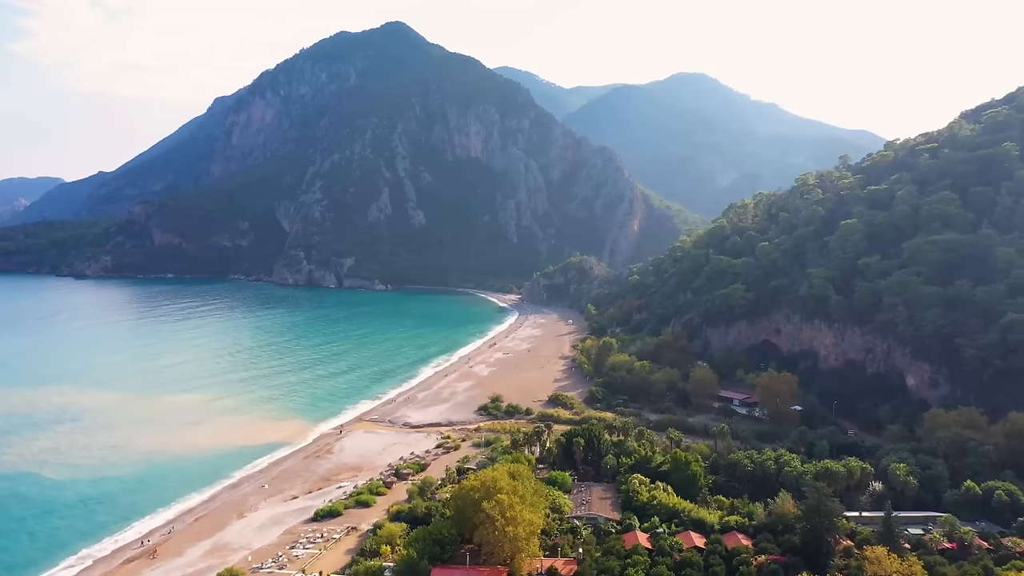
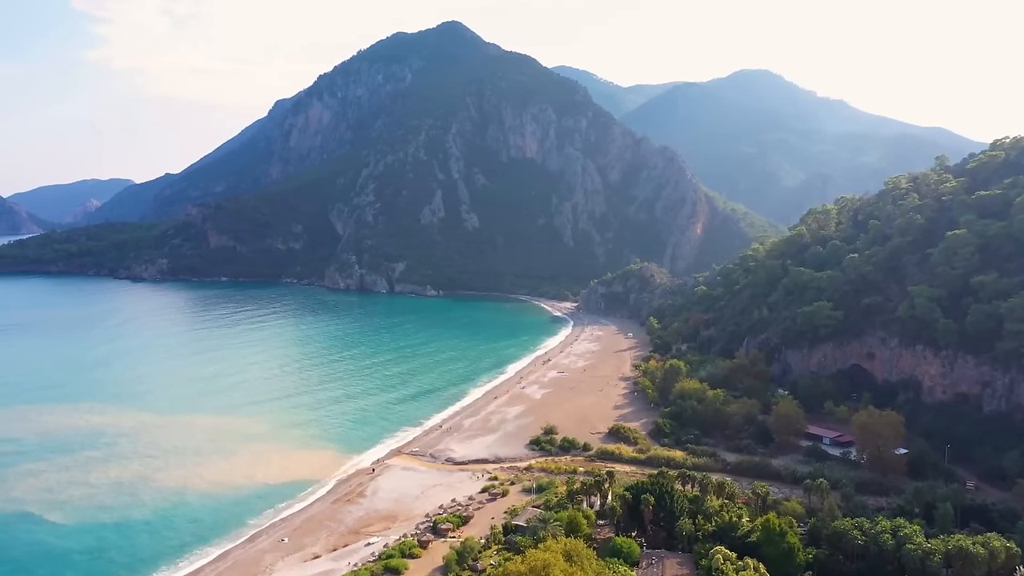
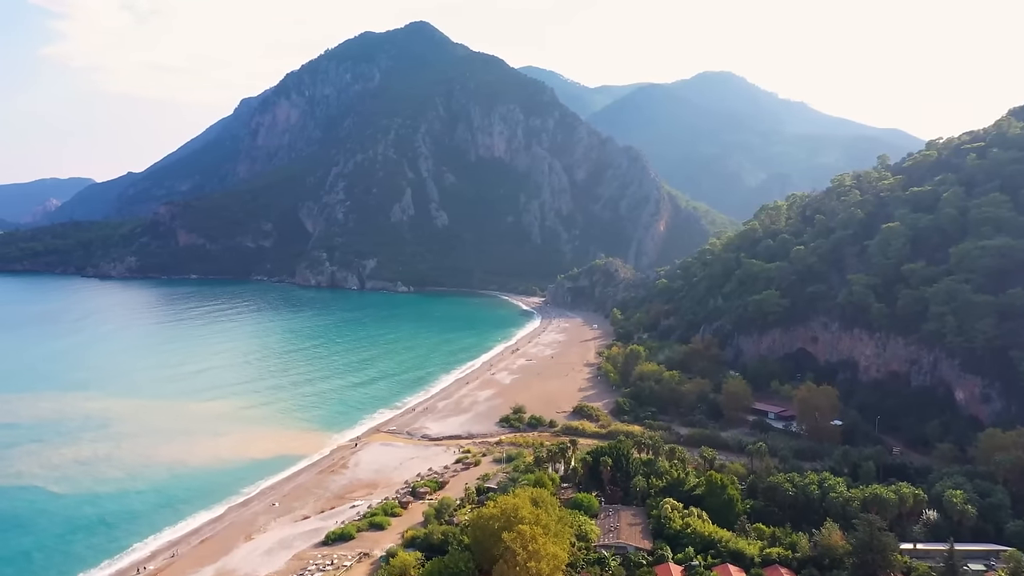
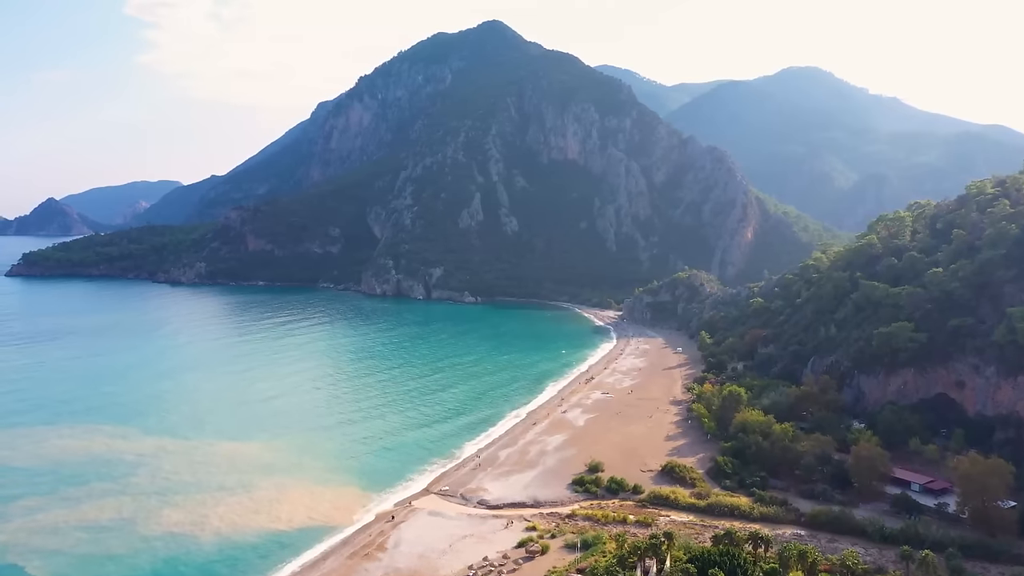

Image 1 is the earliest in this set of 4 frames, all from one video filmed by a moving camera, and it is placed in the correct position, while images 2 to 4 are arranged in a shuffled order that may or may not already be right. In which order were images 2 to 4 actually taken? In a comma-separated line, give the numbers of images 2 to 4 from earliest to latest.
3, 2, 4
